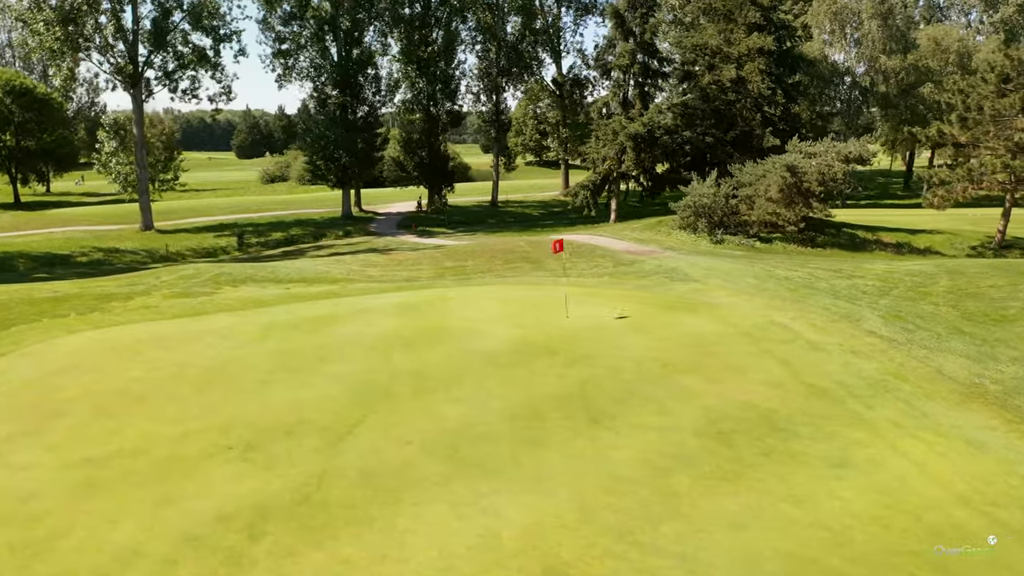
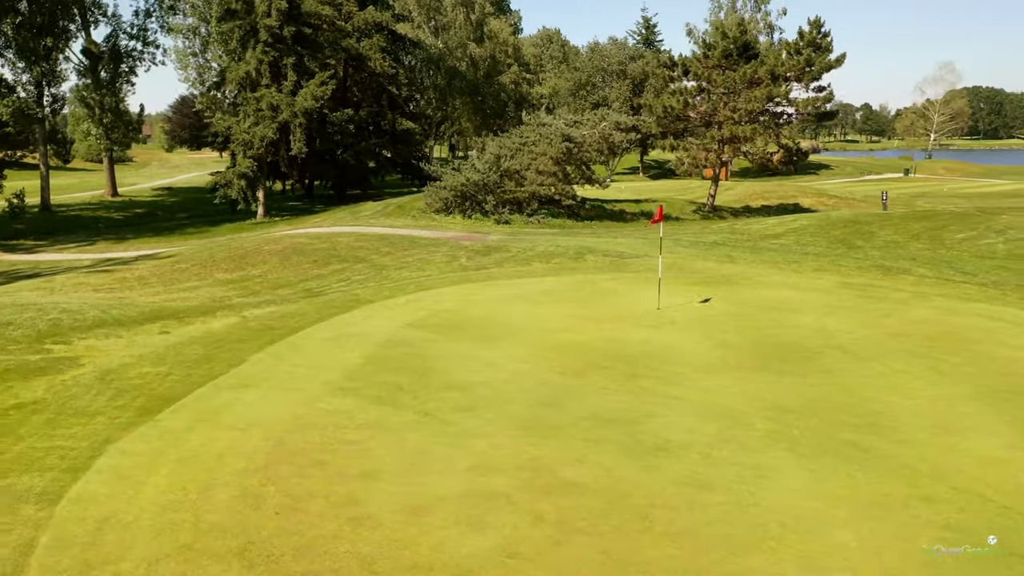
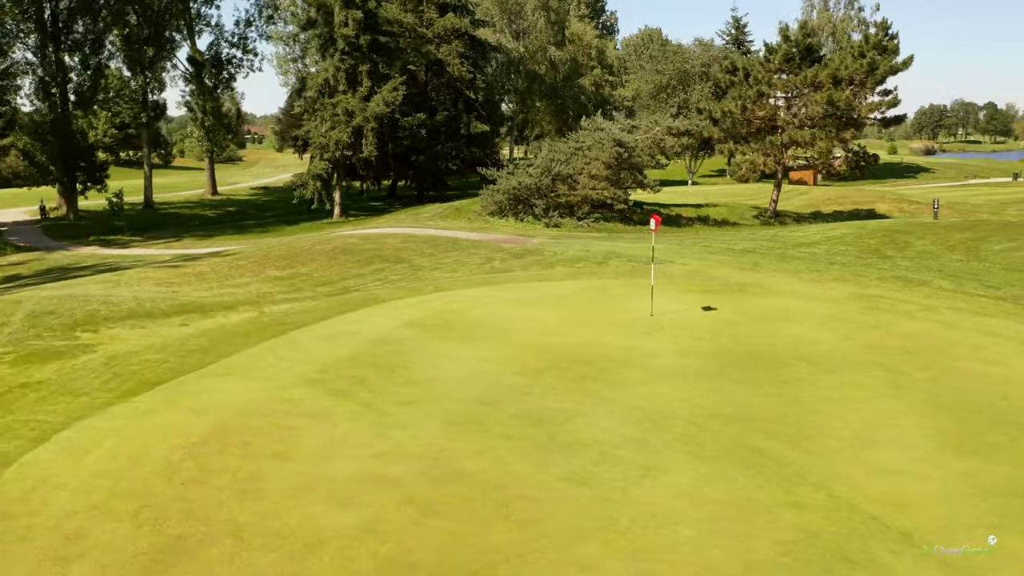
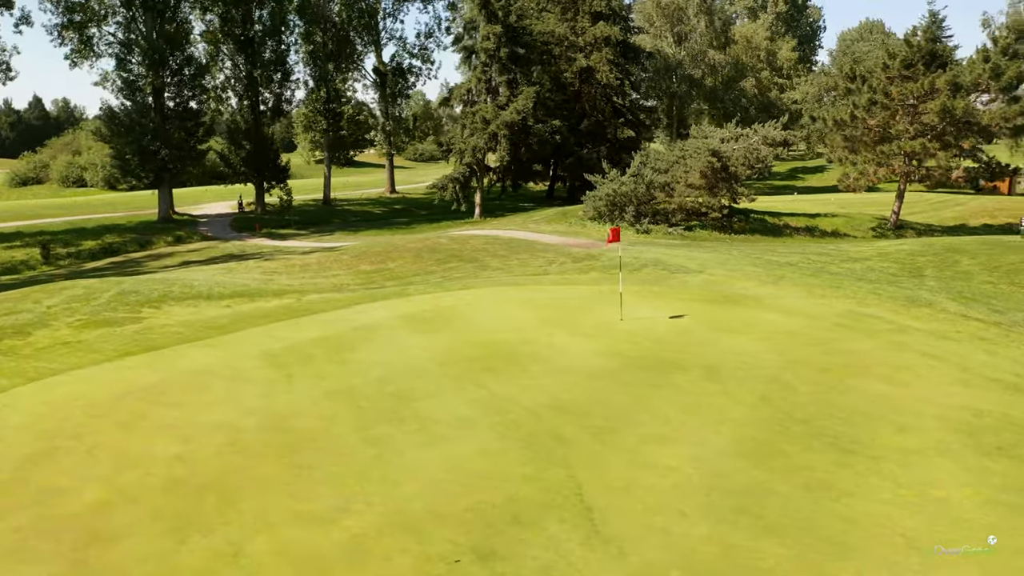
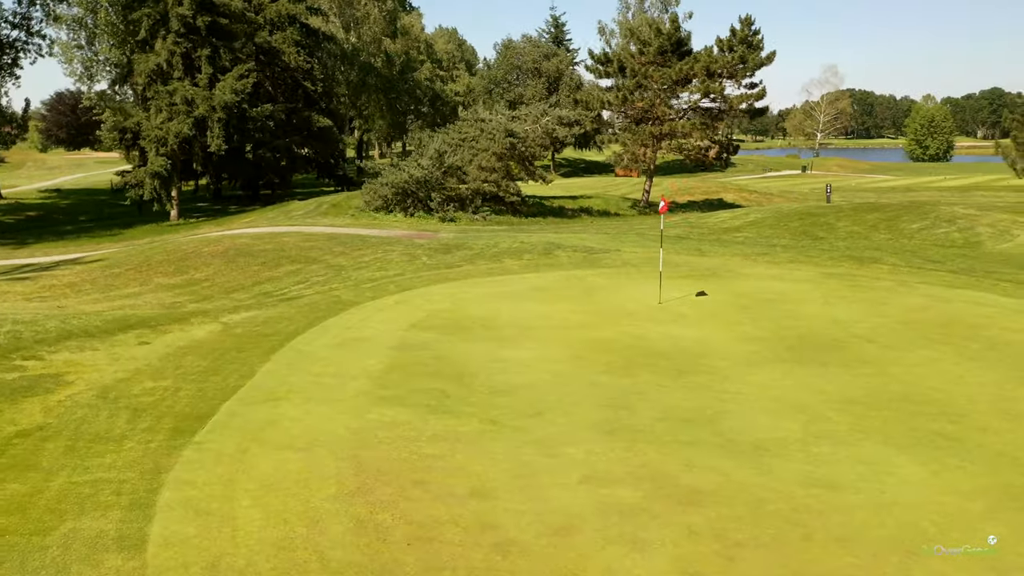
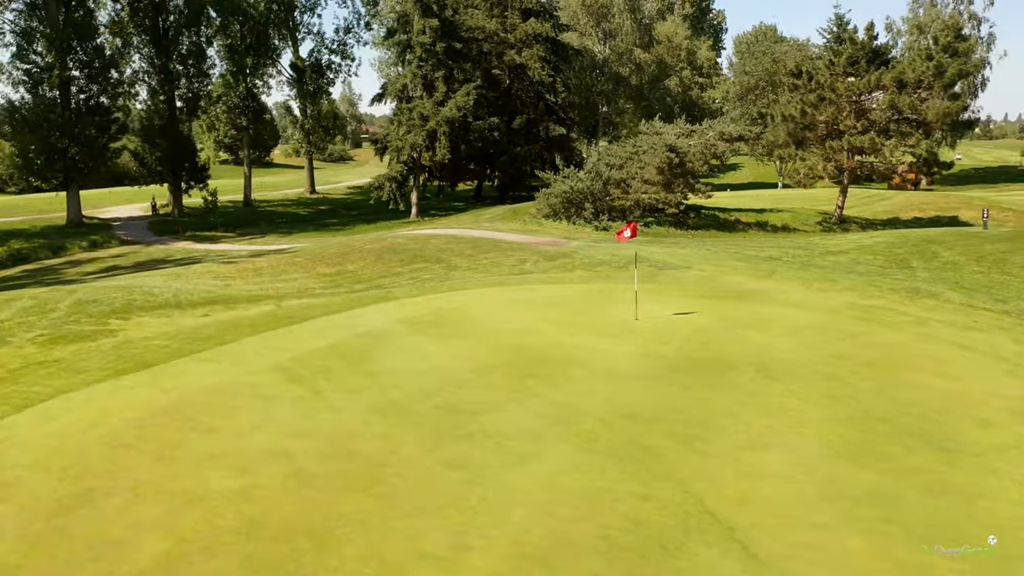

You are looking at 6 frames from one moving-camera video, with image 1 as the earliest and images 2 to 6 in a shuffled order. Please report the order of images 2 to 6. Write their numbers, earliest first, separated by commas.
4, 6, 3, 2, 5
